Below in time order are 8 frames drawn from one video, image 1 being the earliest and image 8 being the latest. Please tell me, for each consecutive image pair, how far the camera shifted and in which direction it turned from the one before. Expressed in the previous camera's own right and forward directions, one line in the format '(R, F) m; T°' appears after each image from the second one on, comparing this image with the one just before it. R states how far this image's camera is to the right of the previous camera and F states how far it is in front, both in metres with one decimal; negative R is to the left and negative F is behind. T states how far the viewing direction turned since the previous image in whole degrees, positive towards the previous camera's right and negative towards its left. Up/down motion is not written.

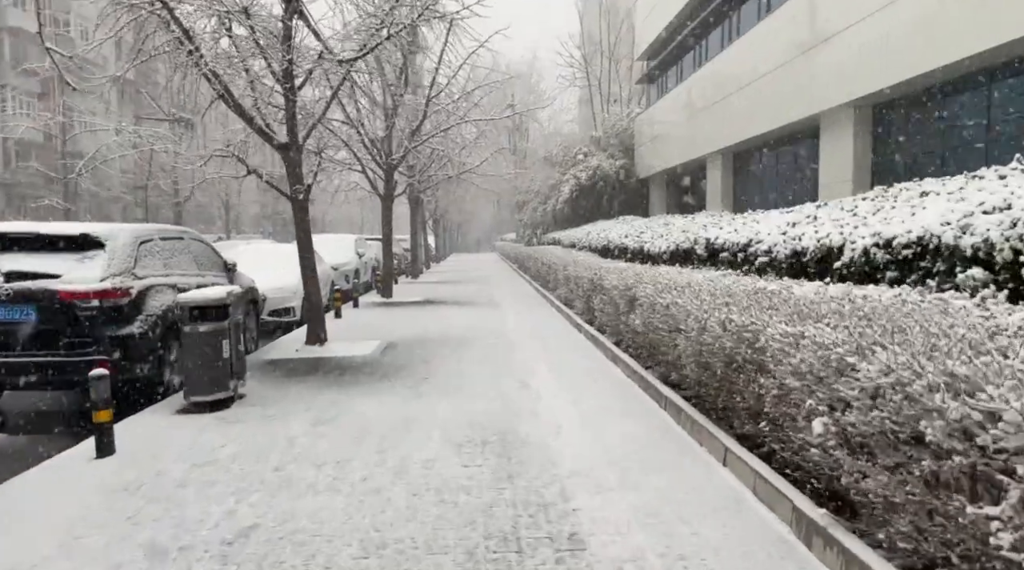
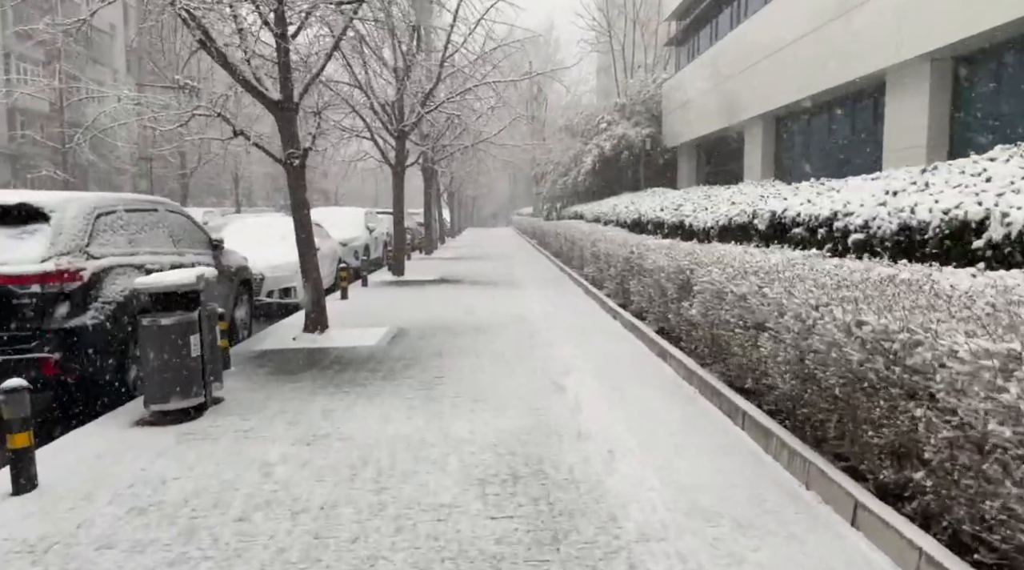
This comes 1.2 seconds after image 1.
(-0.1, +1.4) m; -1°
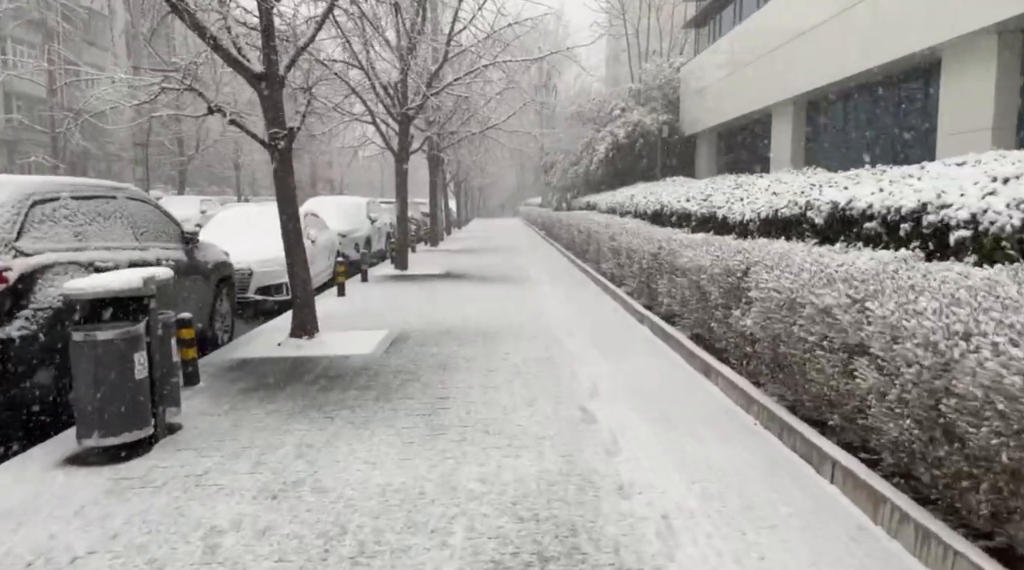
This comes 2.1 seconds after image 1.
(-0.1, +1.1) m; 0°
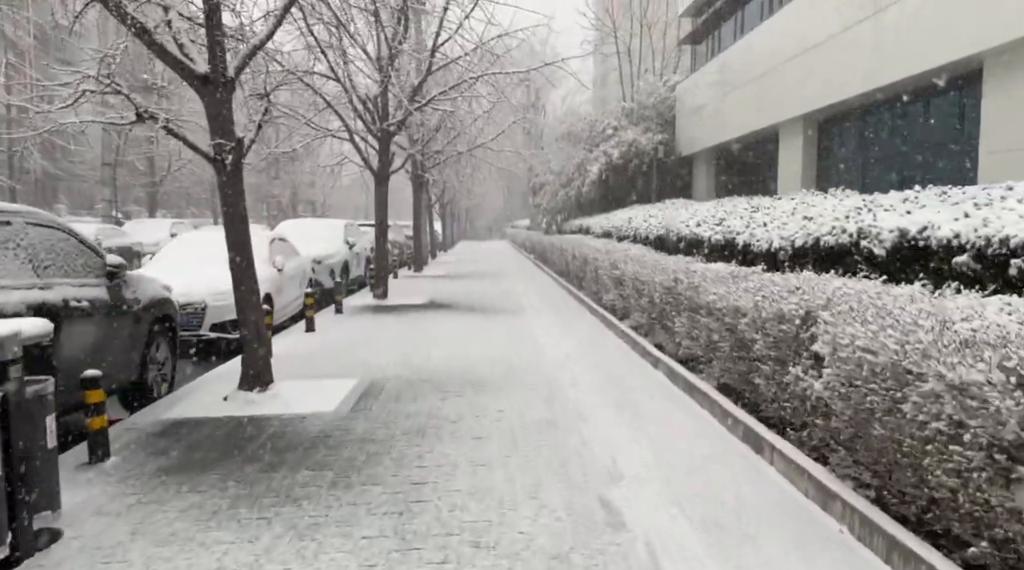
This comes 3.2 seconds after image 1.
(-0.1, +1.3) m; +1°
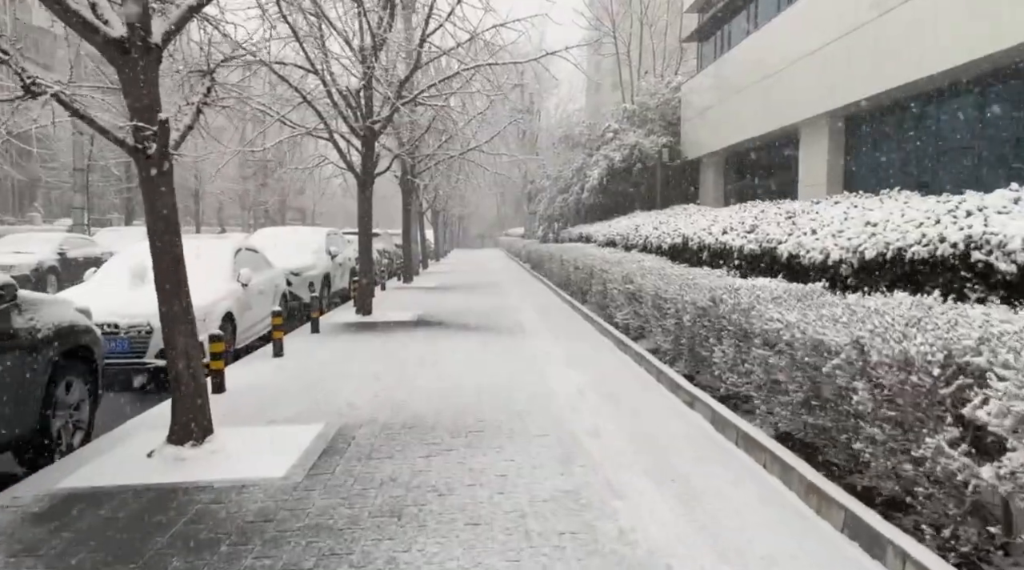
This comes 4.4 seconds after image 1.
(-0.1, +1.5) m; +1°
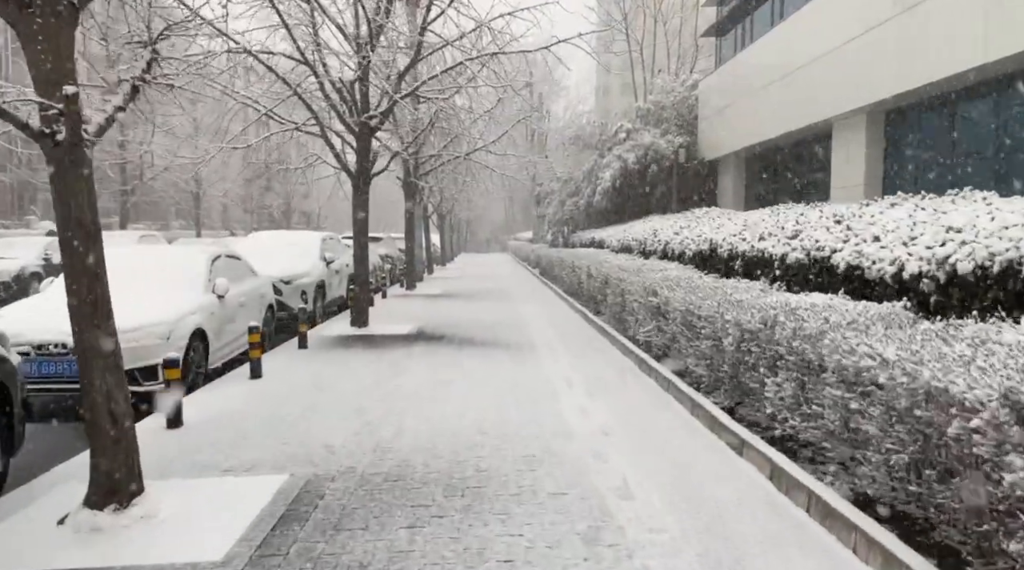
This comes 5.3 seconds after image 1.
(0.0, +1.2) m; -1°
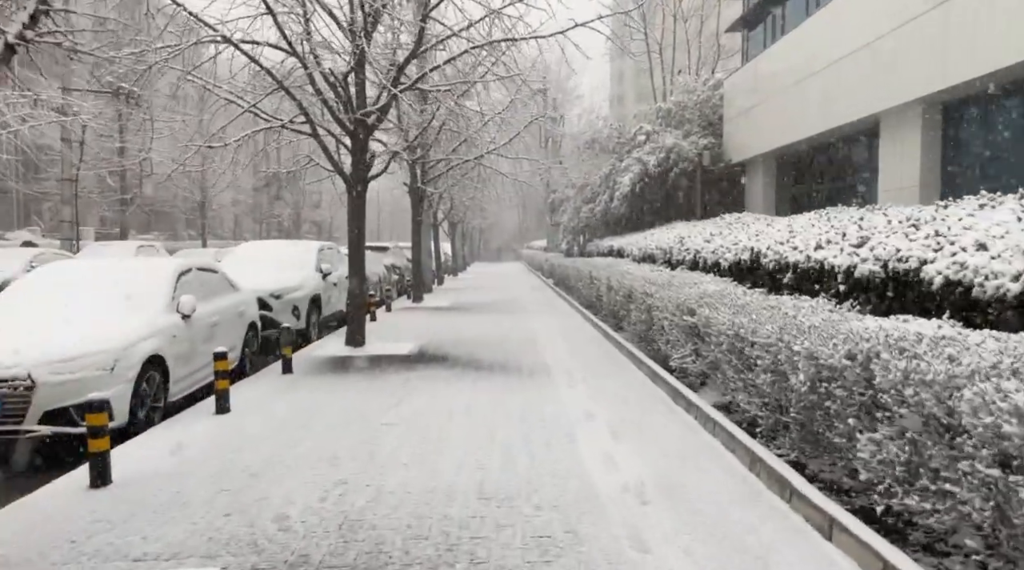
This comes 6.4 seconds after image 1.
(0.0, +1.3) m; -1°
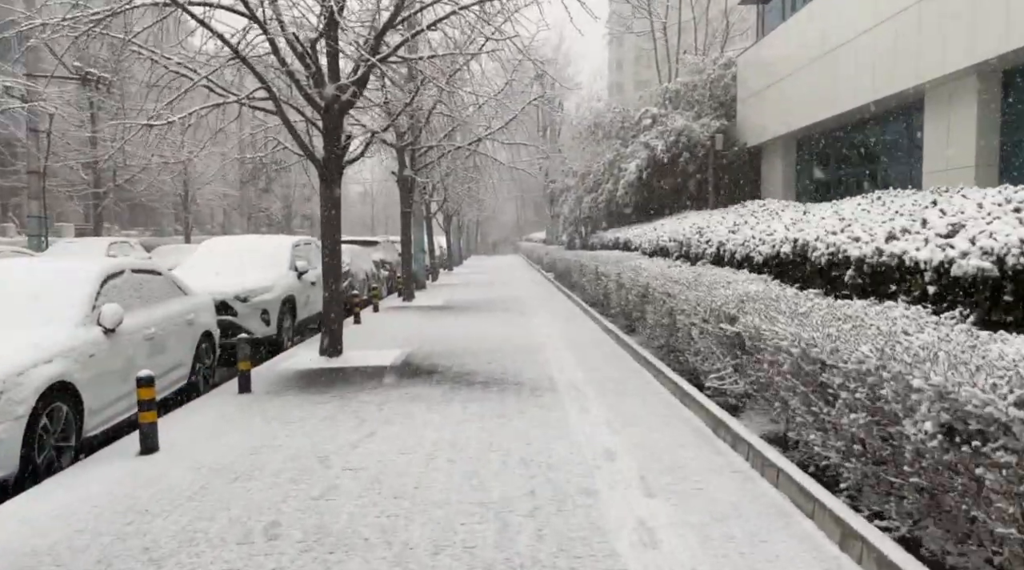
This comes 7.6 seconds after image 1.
(0.0, +1.5) m; 0°
